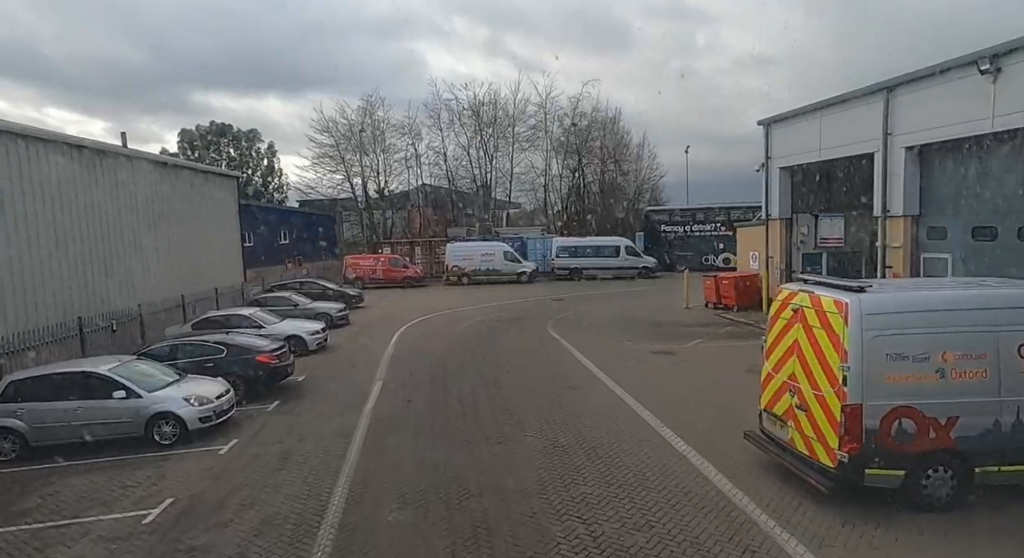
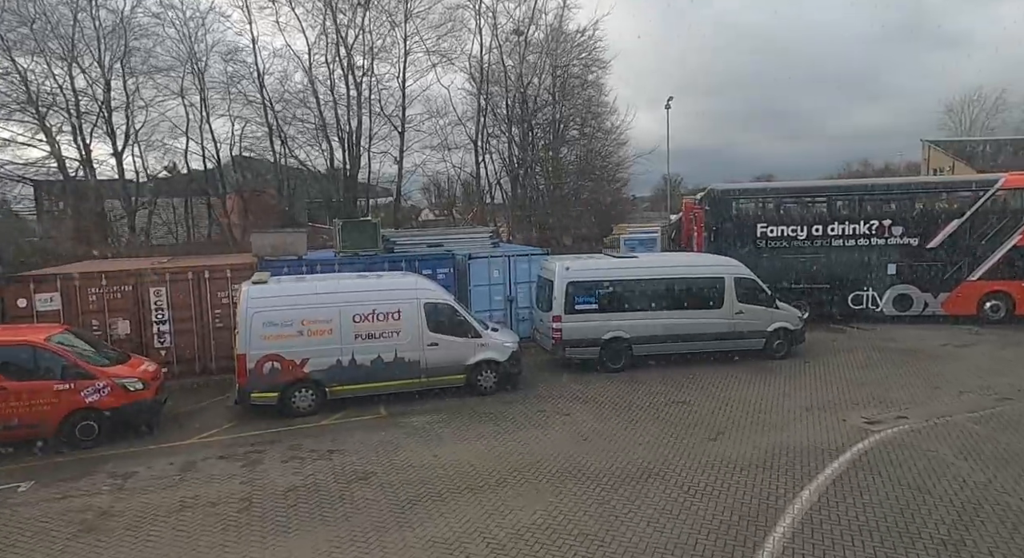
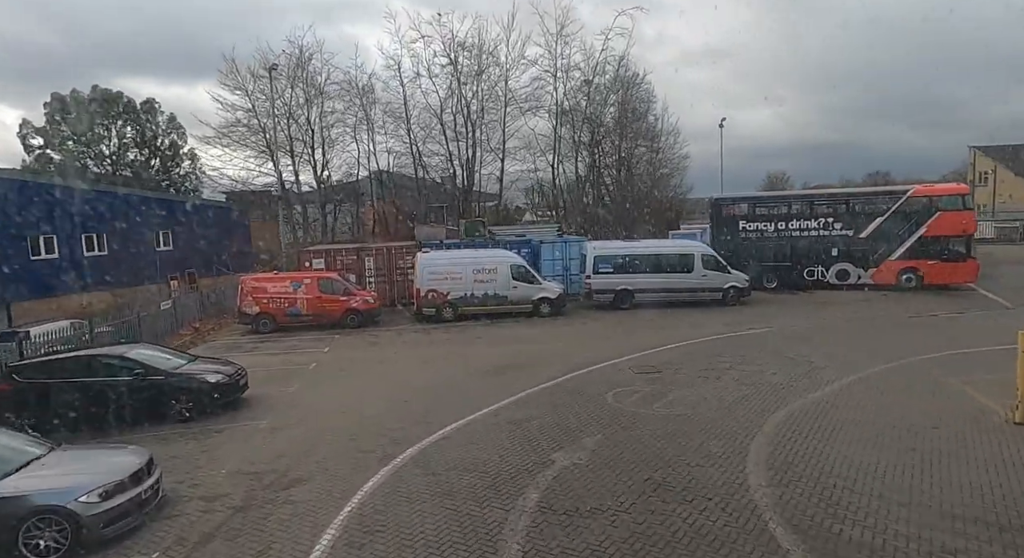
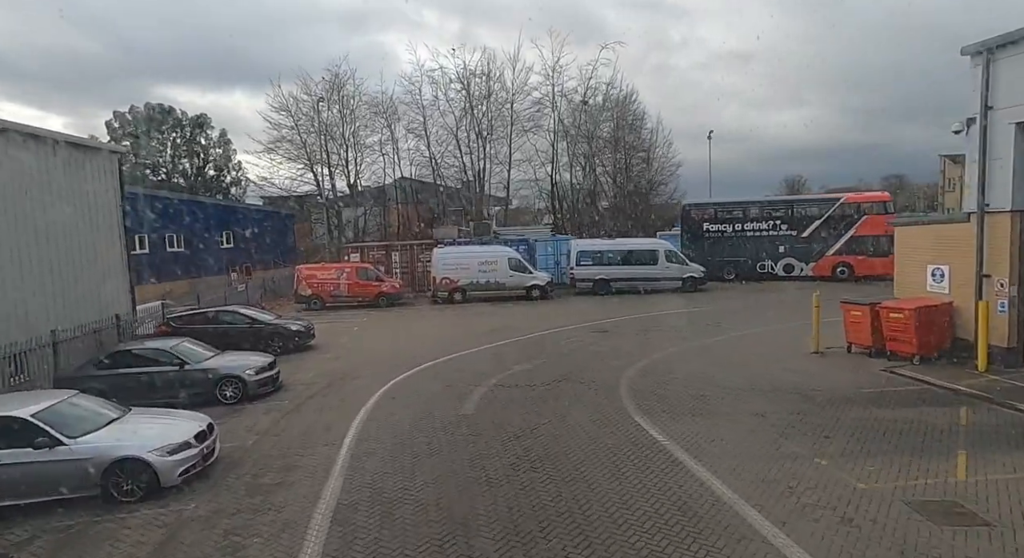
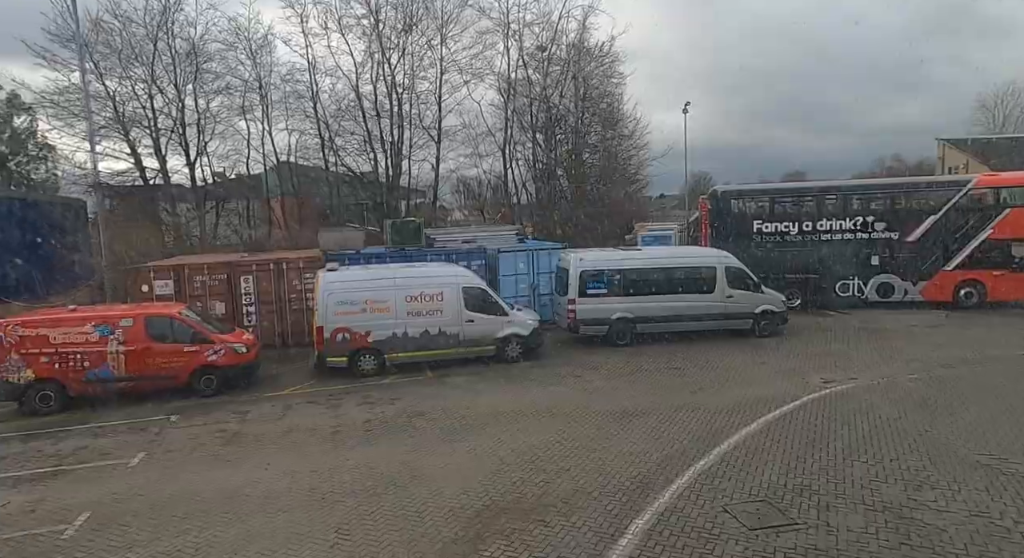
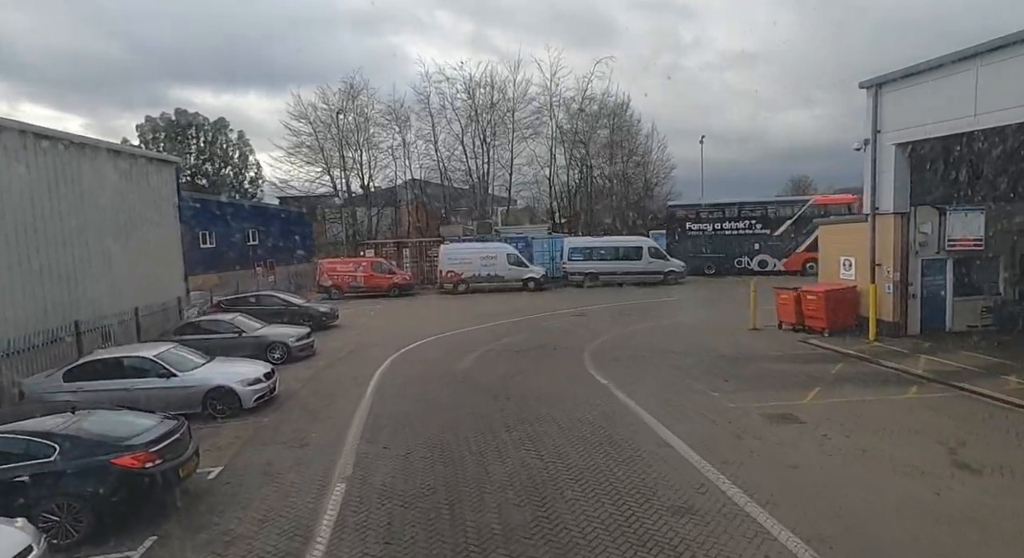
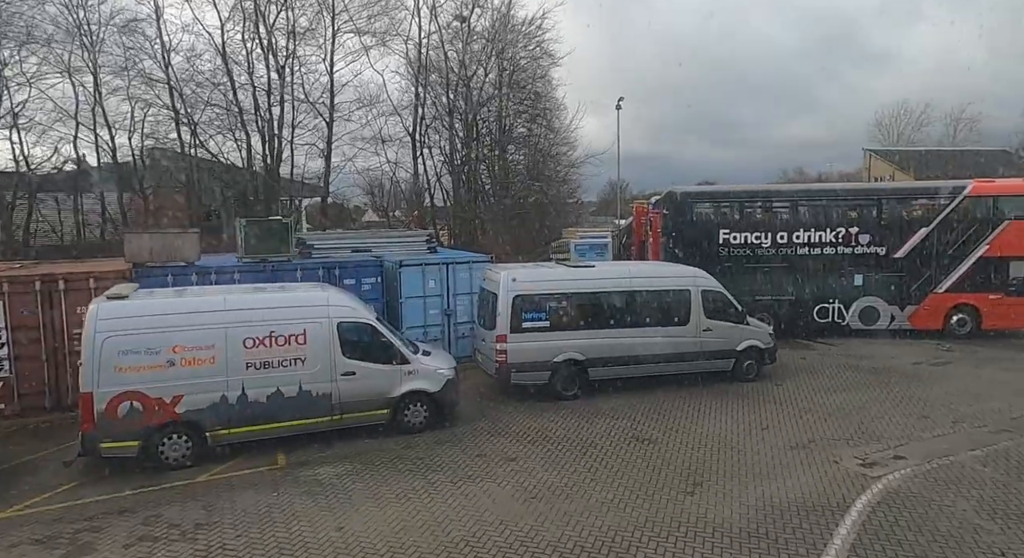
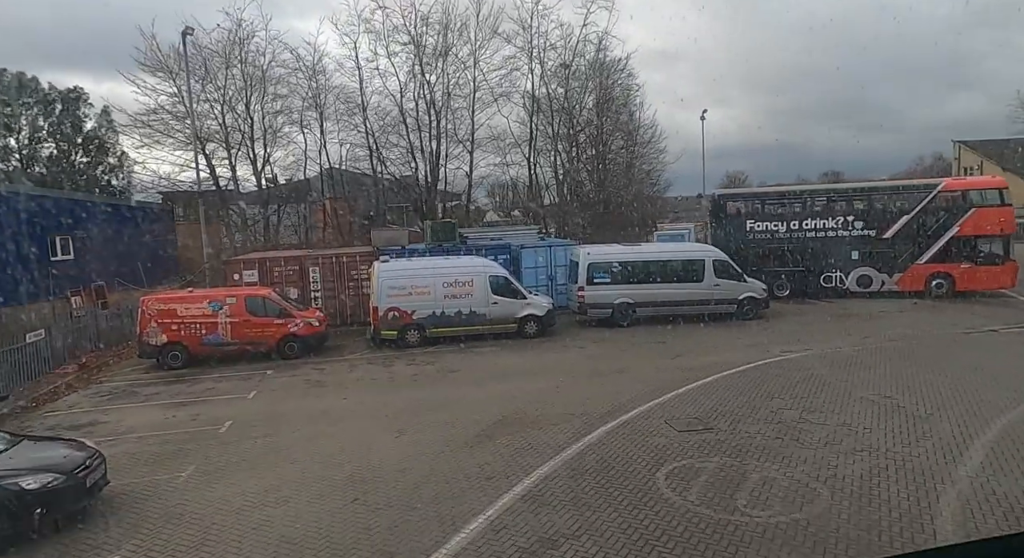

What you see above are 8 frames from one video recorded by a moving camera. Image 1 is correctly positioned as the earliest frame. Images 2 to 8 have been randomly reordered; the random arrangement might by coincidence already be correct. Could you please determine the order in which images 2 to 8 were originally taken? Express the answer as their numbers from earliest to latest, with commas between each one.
6, 4, 3, 8, 5, 2, 7
